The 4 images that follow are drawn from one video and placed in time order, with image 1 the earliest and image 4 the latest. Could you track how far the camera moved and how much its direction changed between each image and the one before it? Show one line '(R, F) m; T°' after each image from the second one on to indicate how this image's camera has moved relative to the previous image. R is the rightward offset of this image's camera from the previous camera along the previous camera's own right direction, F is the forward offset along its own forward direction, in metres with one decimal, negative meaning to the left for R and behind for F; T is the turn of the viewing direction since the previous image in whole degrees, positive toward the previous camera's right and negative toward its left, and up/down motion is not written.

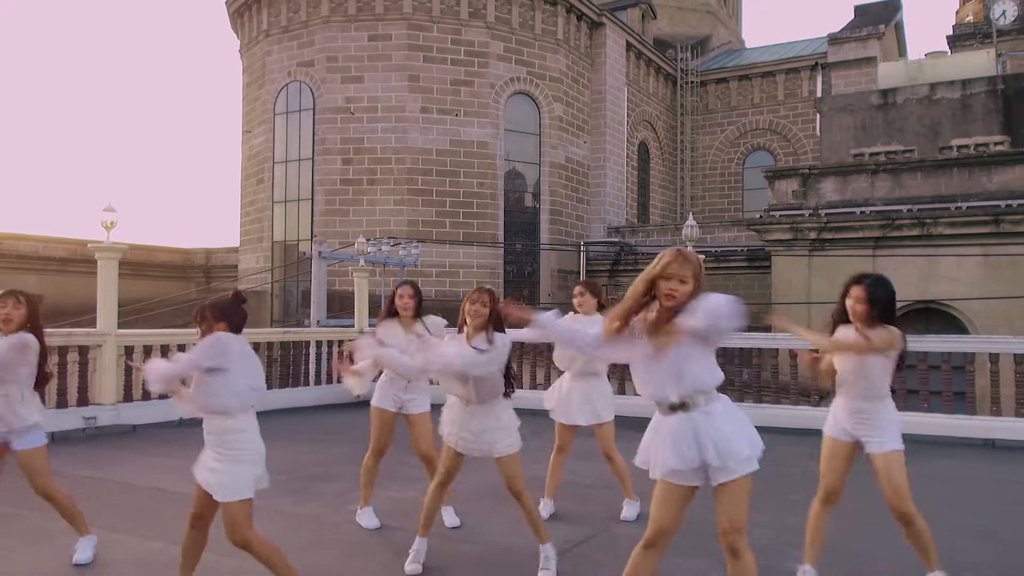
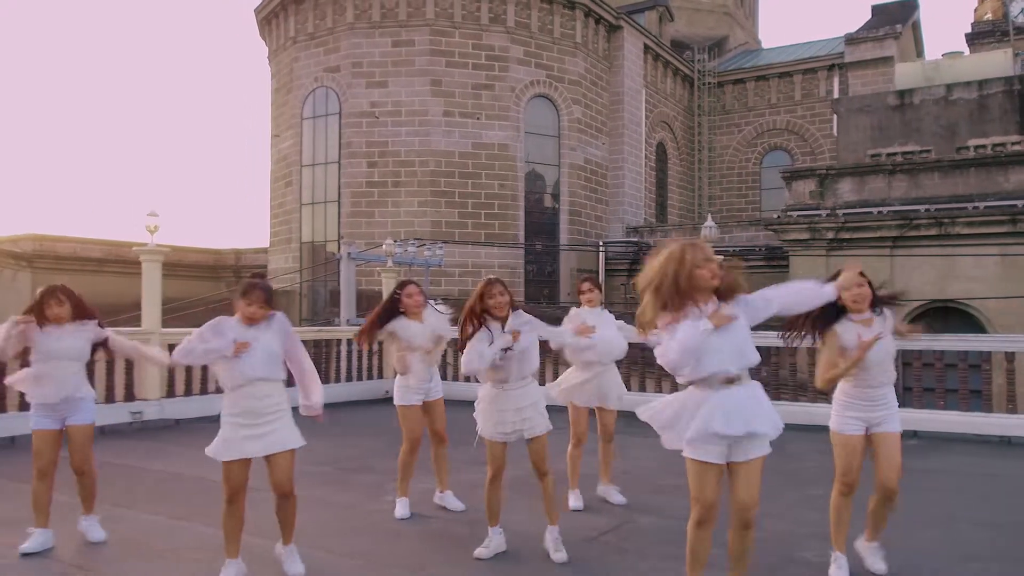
(-0.1, -0.3) m; -1°
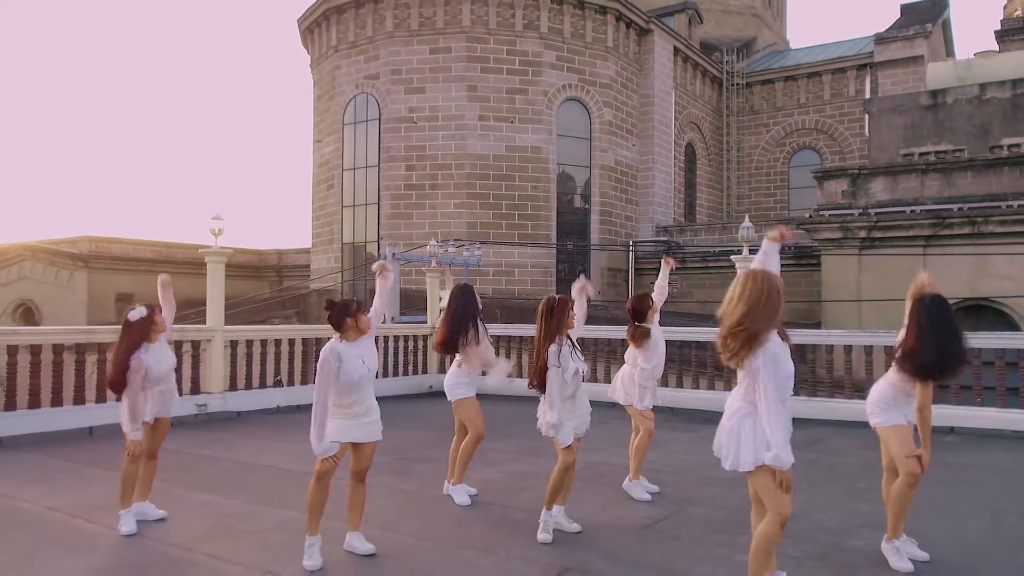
(-0.3, -0.4) m; -2°
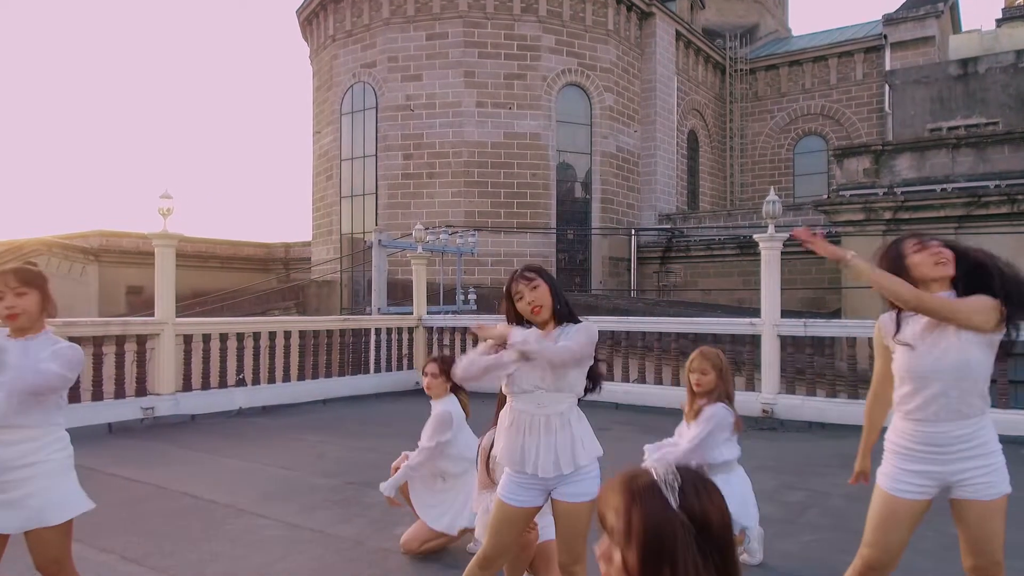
(0.0, +1.3) m; 0°
